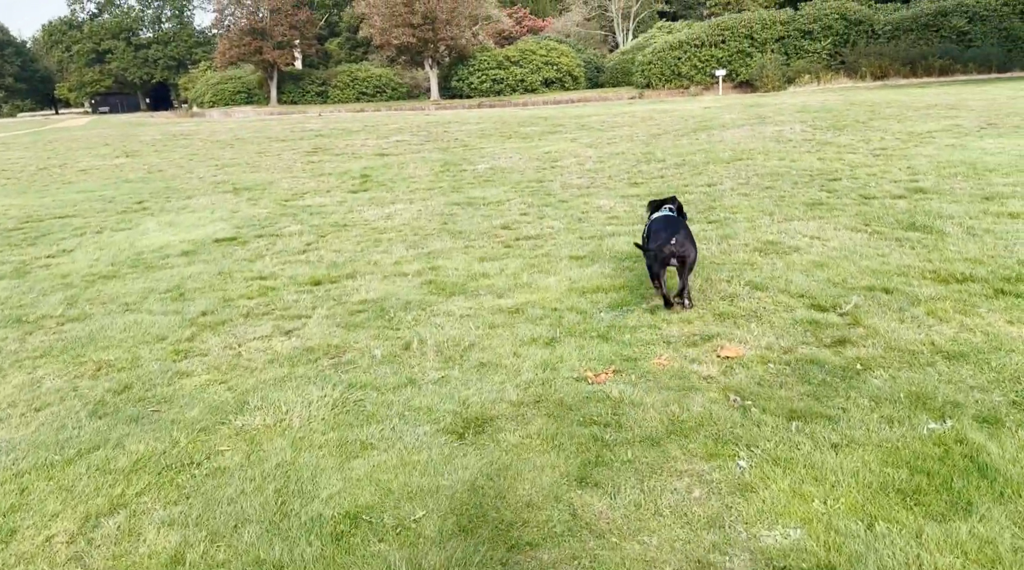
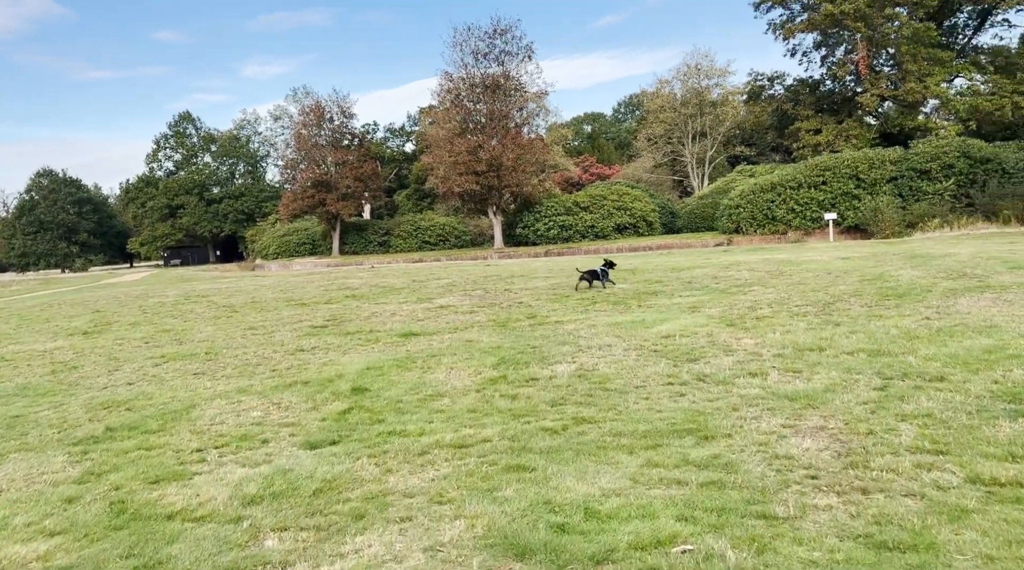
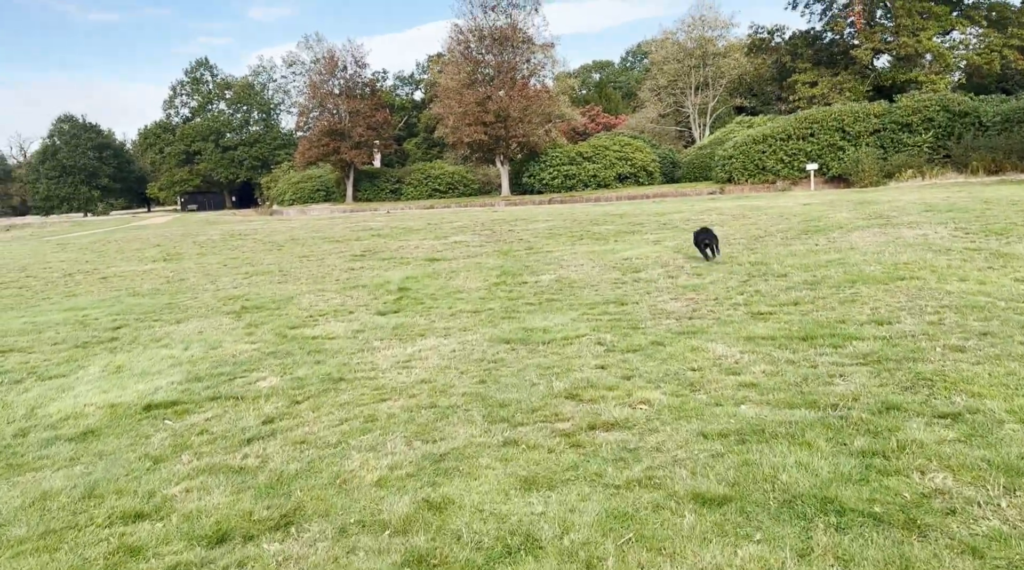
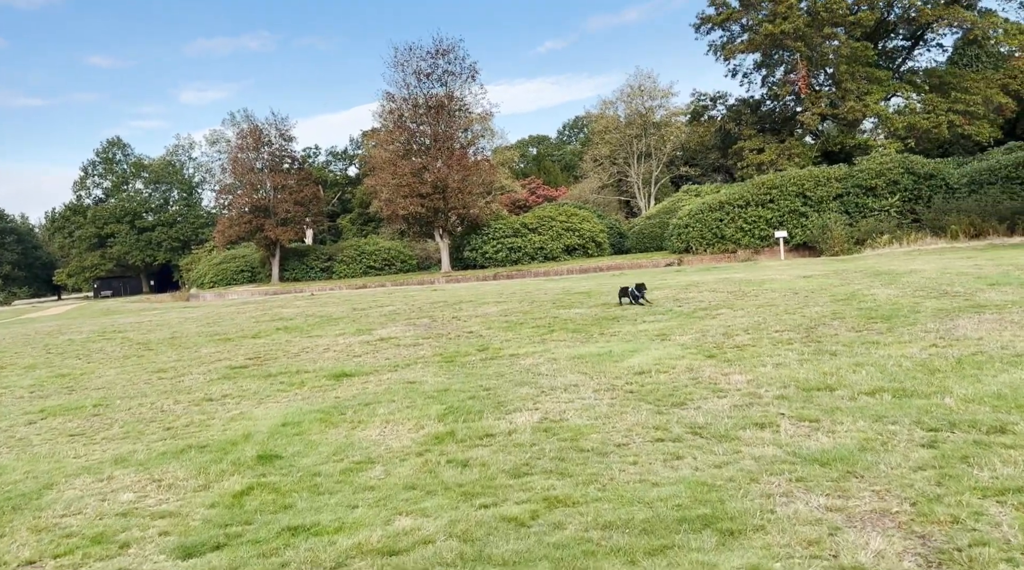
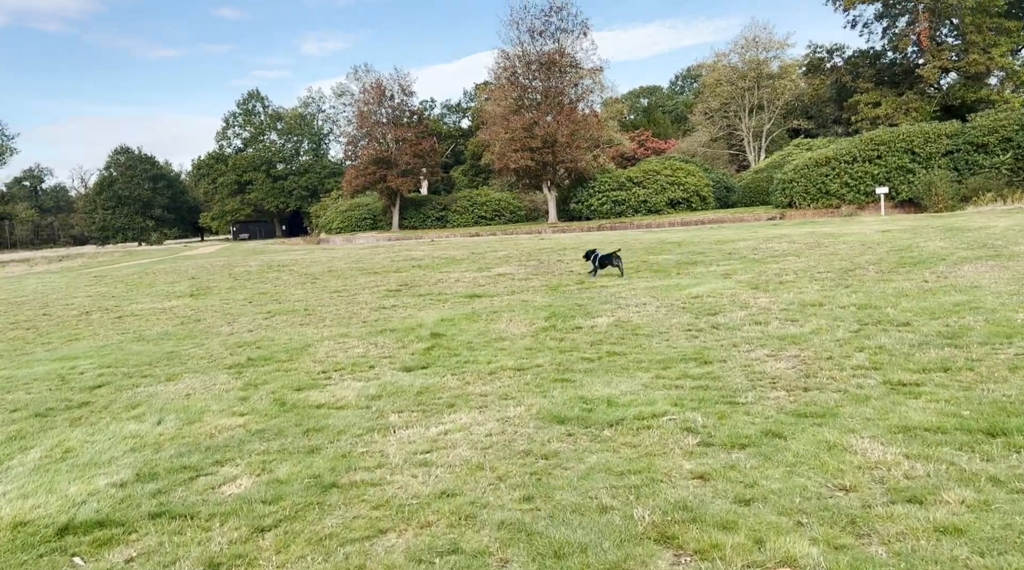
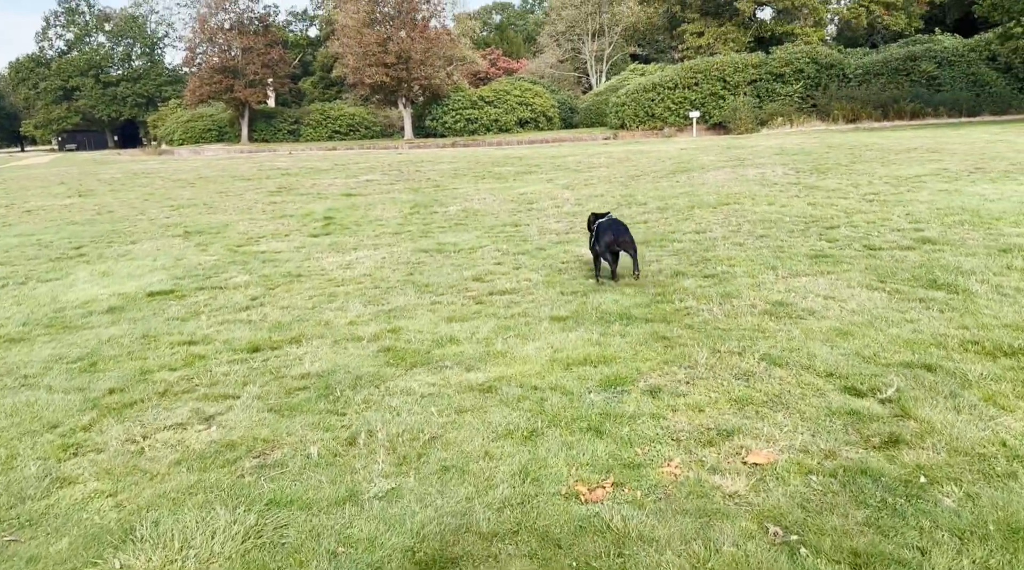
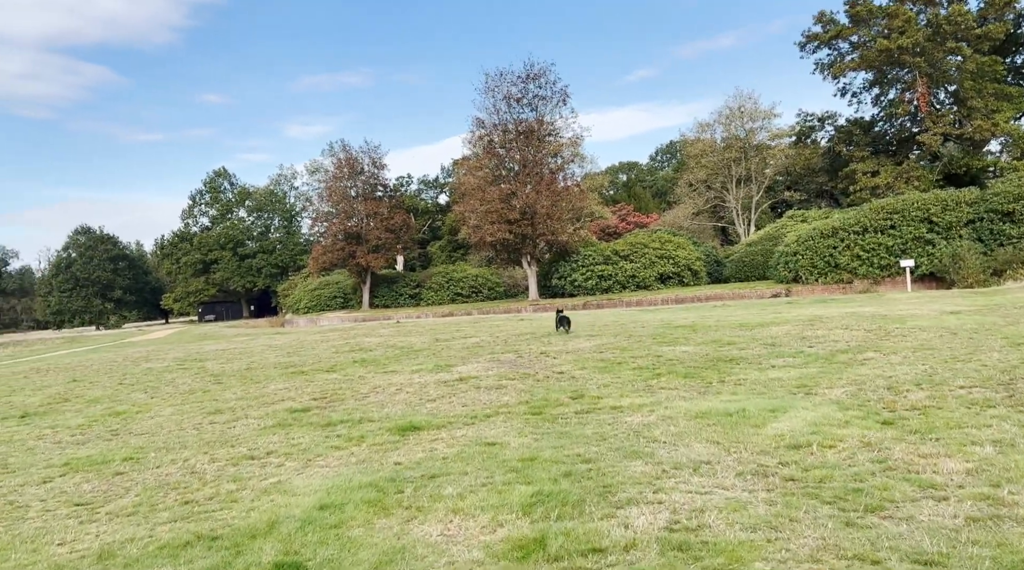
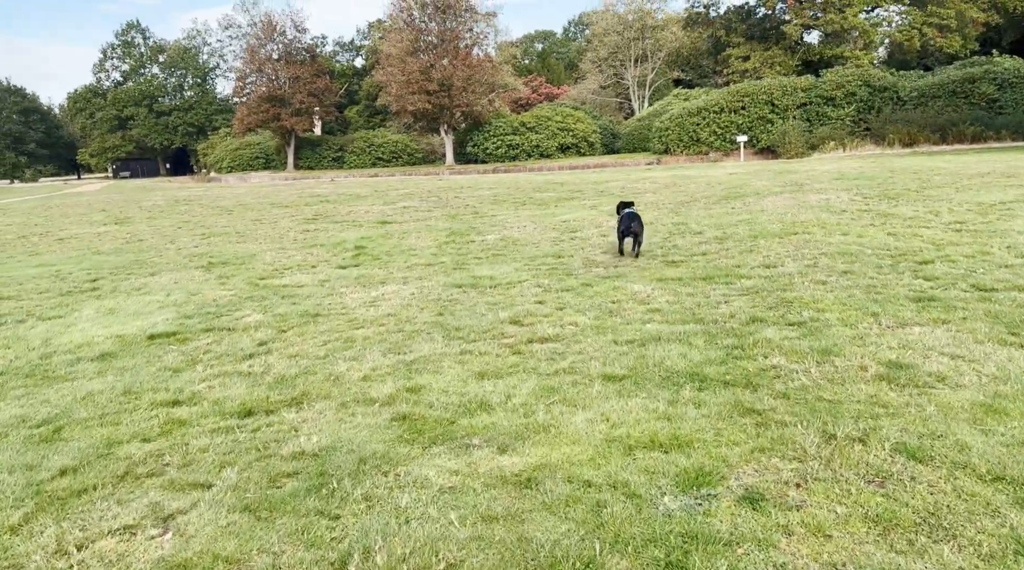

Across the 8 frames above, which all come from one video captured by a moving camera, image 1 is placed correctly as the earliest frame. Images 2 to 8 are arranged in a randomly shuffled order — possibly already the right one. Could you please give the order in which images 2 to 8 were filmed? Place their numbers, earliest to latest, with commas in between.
6, 8, 3, 5, 2, 4, 7
